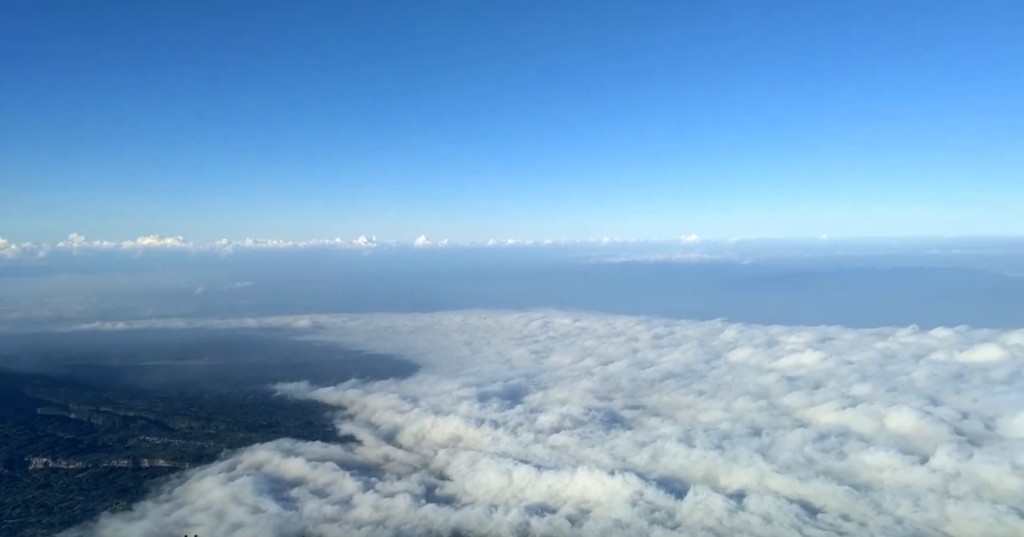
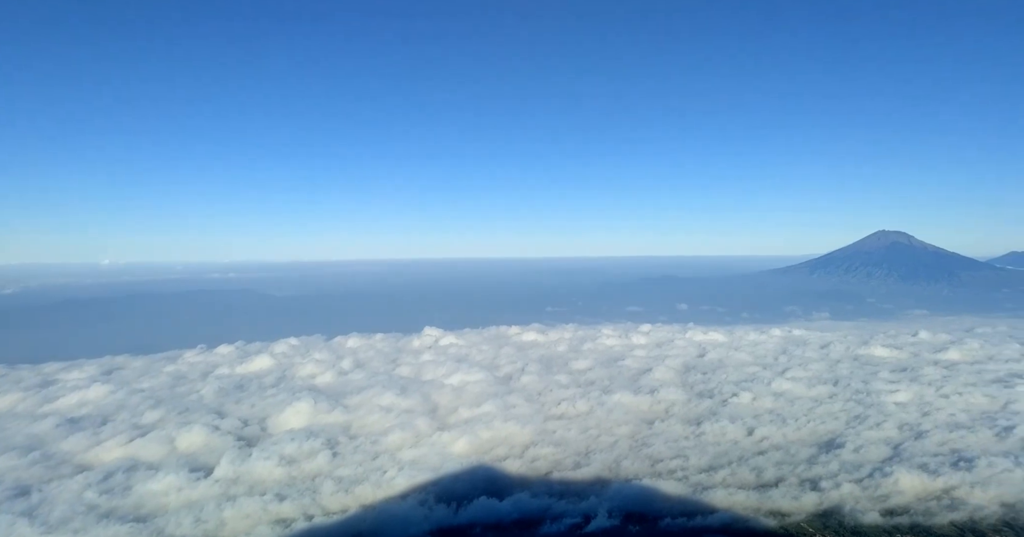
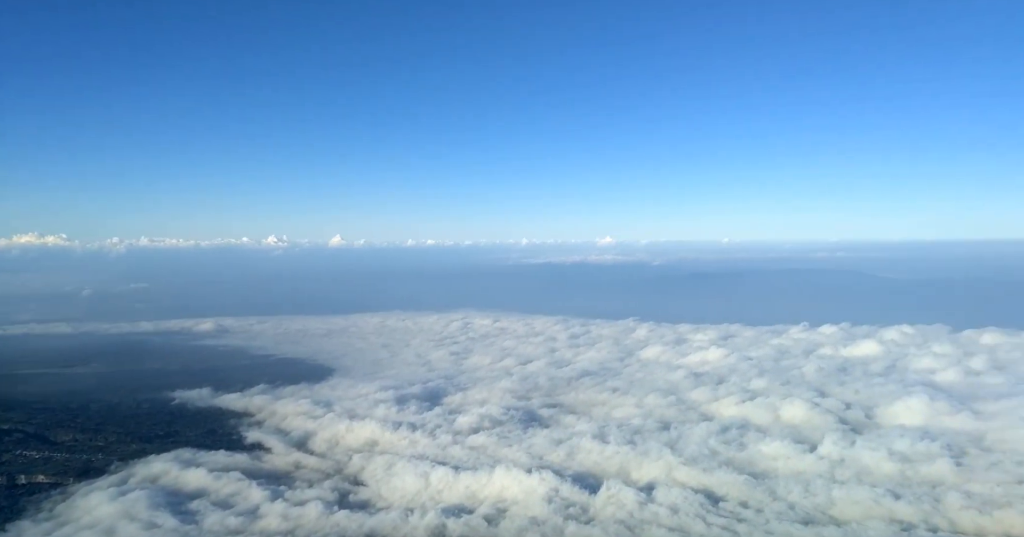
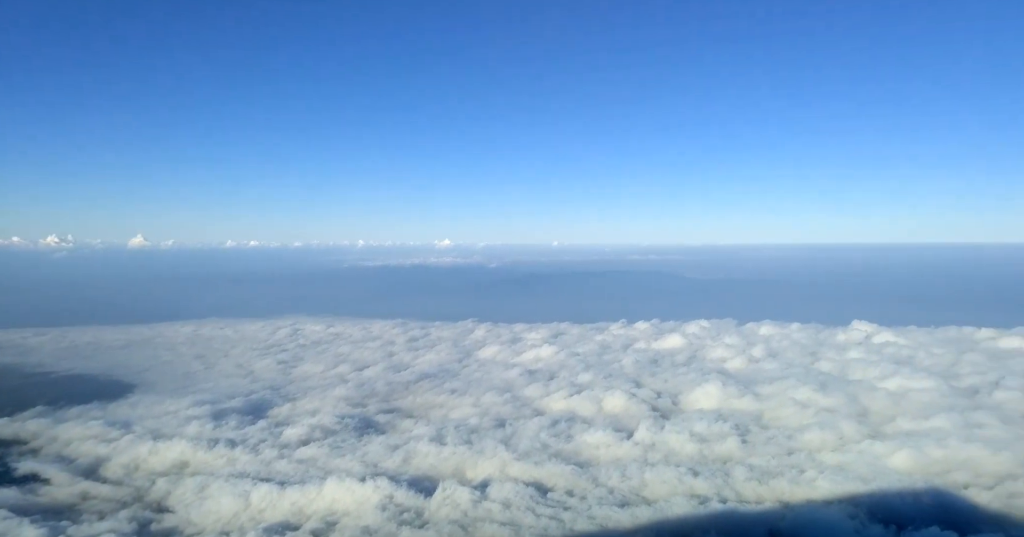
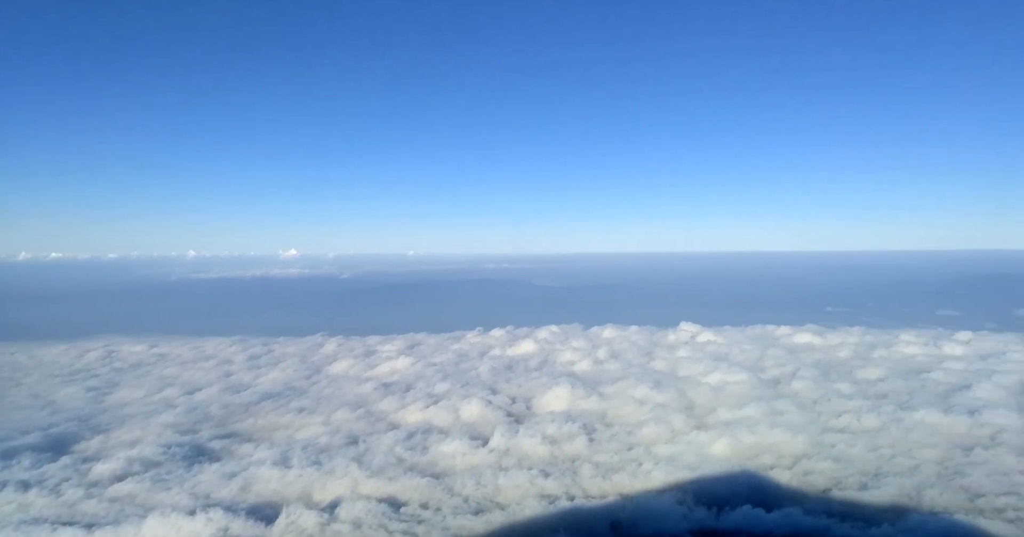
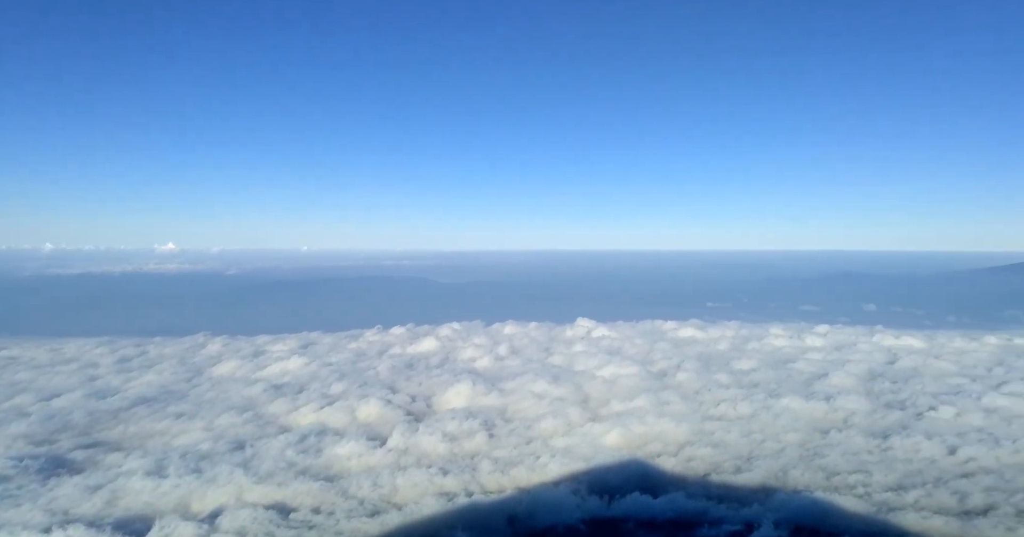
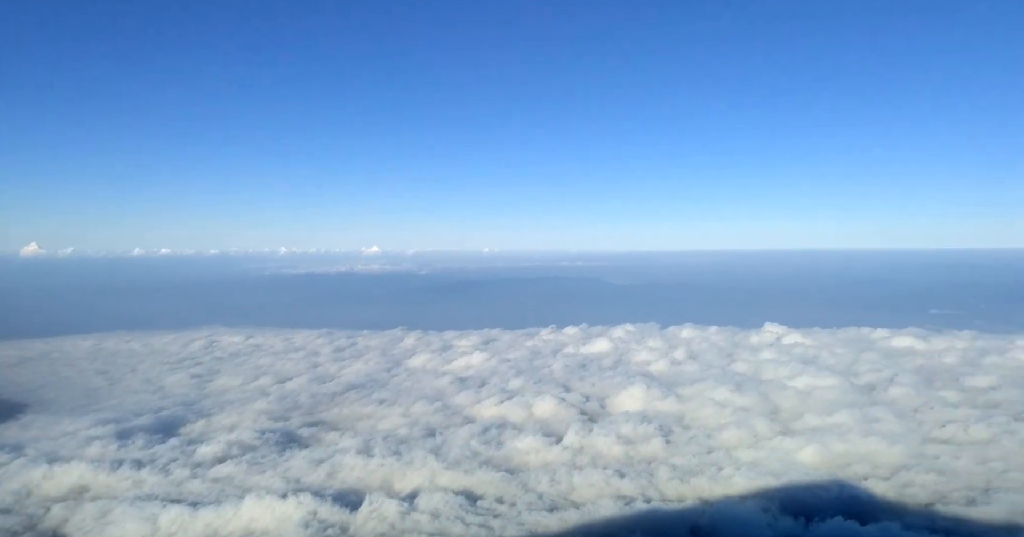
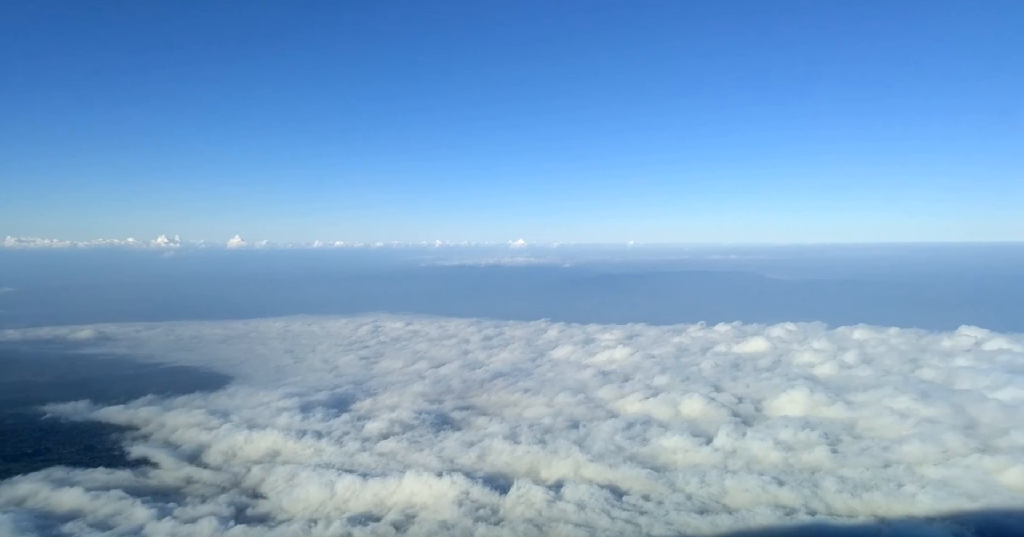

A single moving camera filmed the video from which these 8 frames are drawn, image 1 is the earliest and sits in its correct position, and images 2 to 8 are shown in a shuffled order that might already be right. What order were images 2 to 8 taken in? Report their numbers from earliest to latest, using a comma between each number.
3, 8, 4, 7, 5, 6, 2
